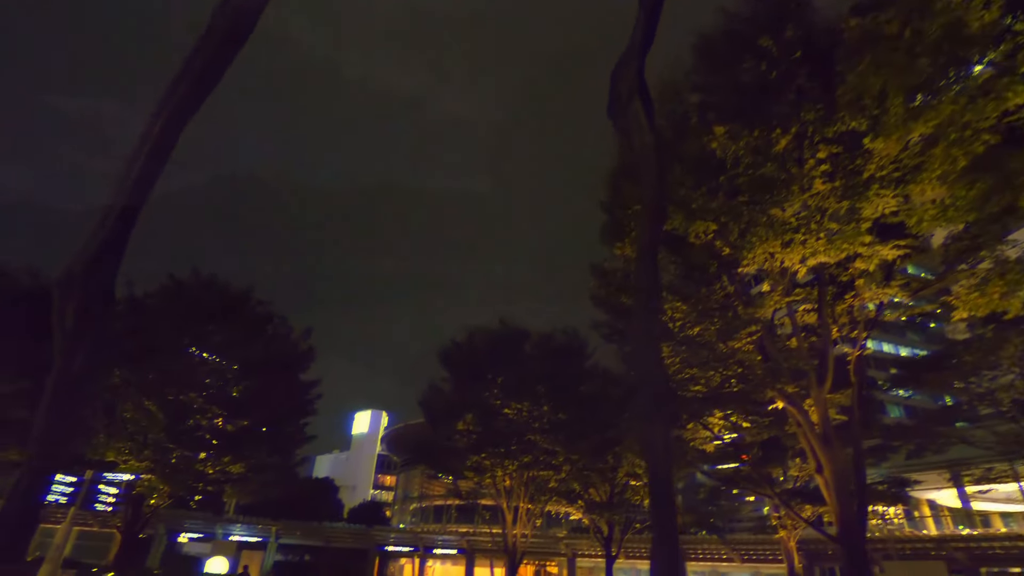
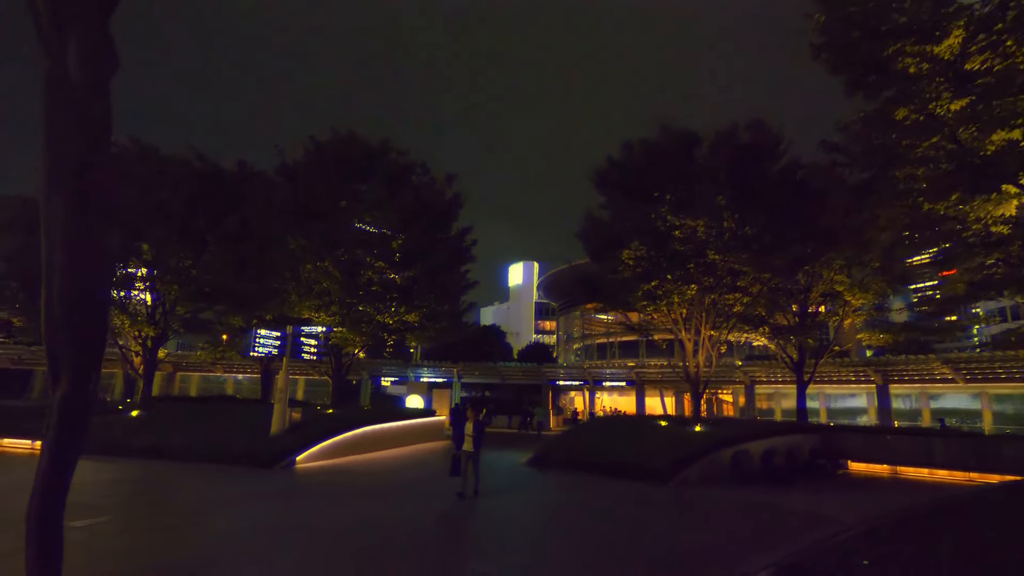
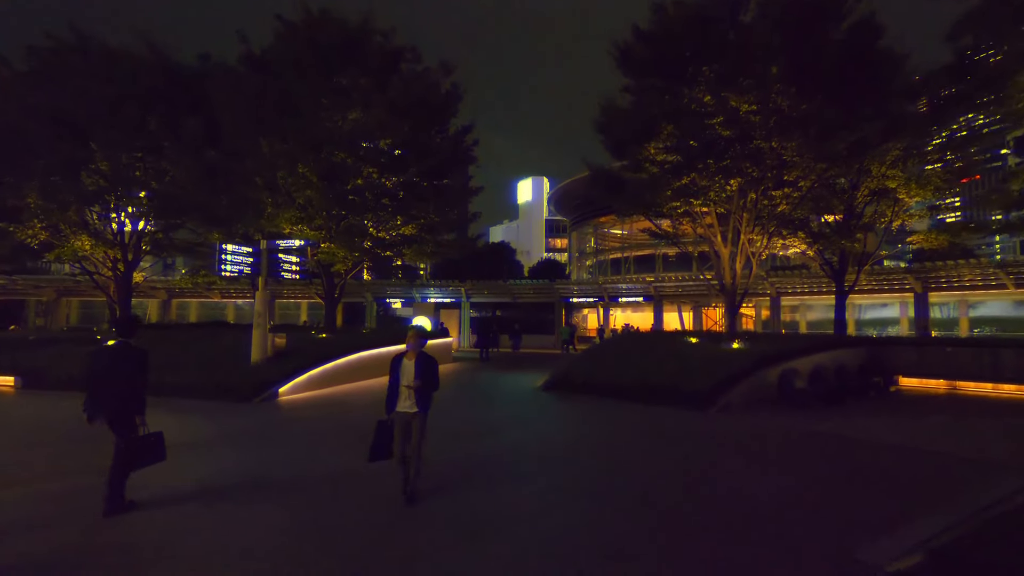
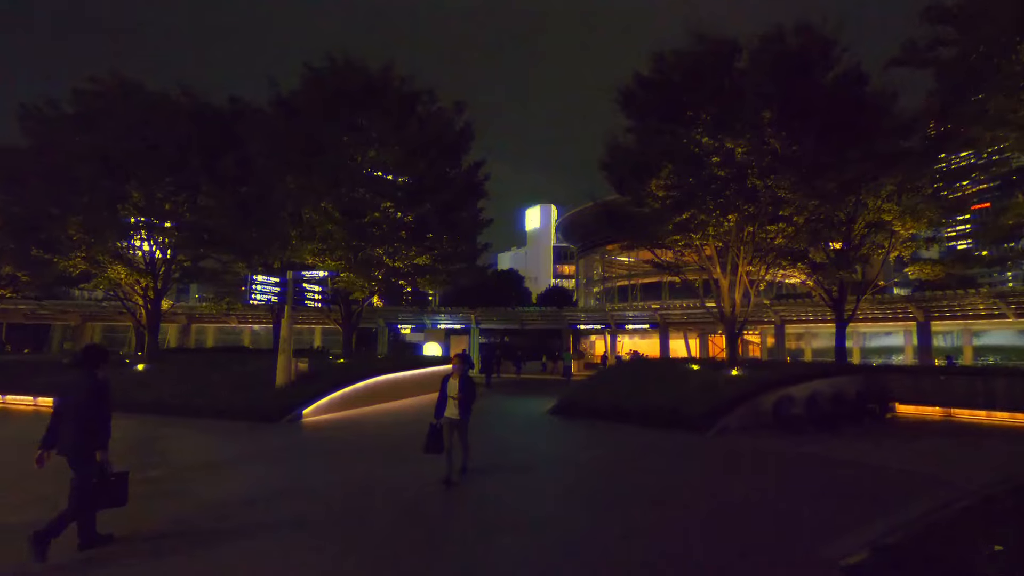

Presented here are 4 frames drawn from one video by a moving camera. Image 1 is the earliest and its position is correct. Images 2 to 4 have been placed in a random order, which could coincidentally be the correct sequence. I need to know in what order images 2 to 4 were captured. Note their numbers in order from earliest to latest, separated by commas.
2, 4, 3
